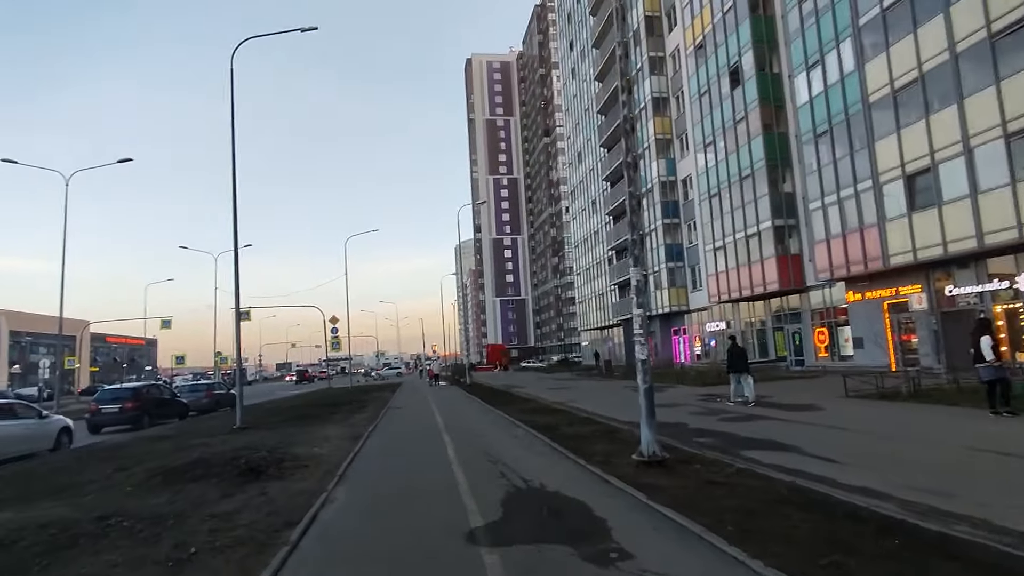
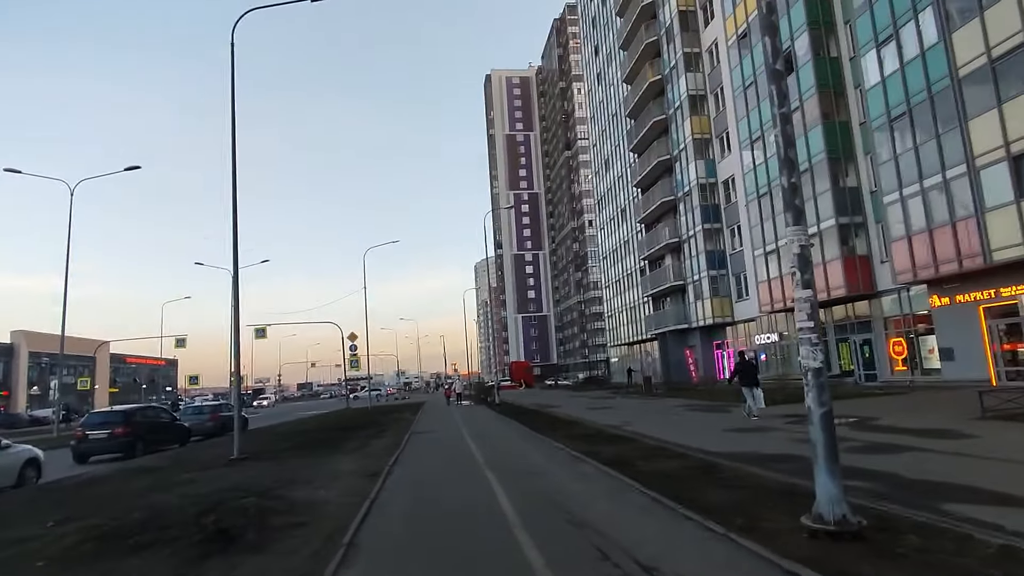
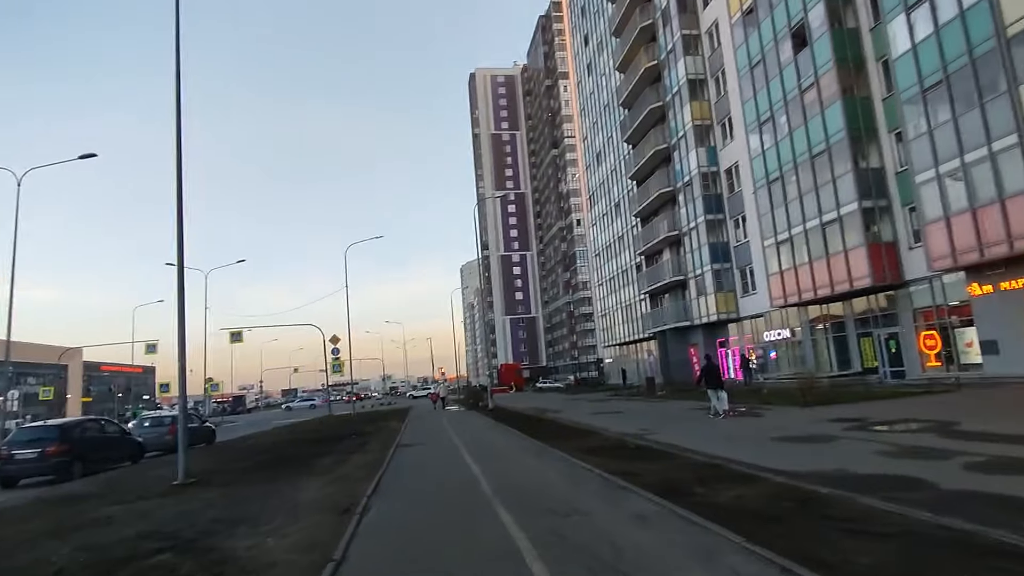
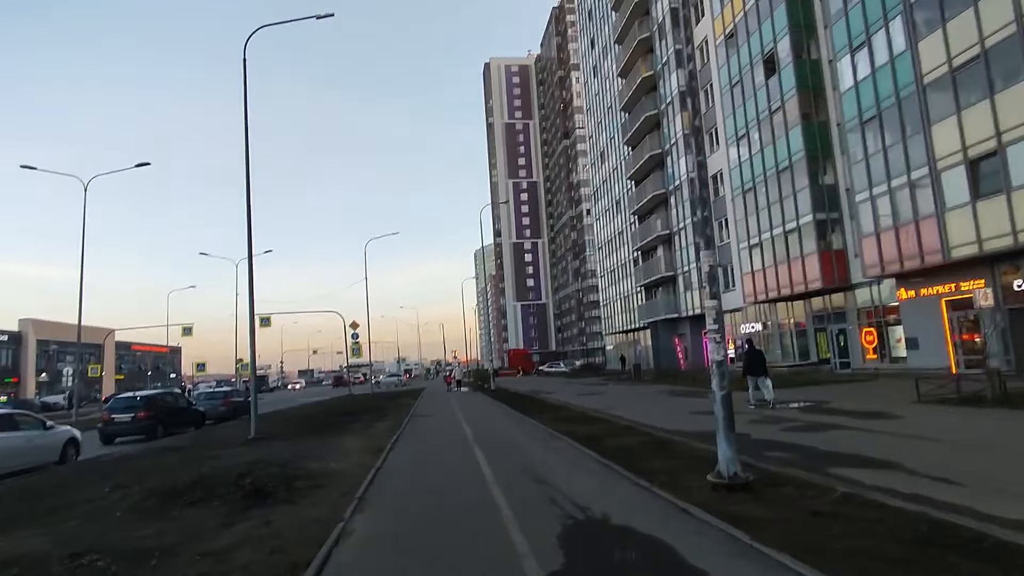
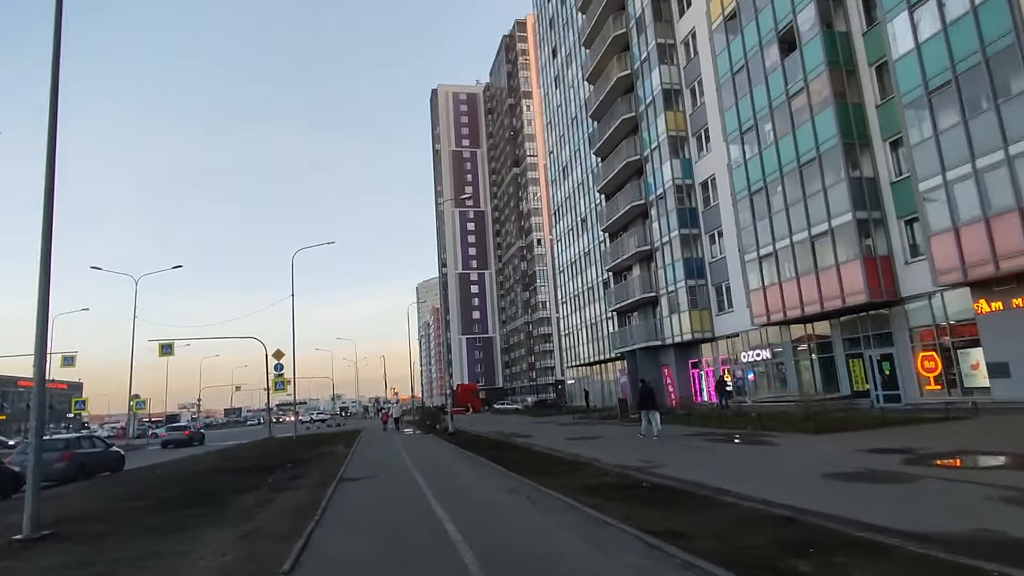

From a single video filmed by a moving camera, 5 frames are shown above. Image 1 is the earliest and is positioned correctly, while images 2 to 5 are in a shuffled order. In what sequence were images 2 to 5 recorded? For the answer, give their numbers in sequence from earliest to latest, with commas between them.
4, 2, 3, 5
